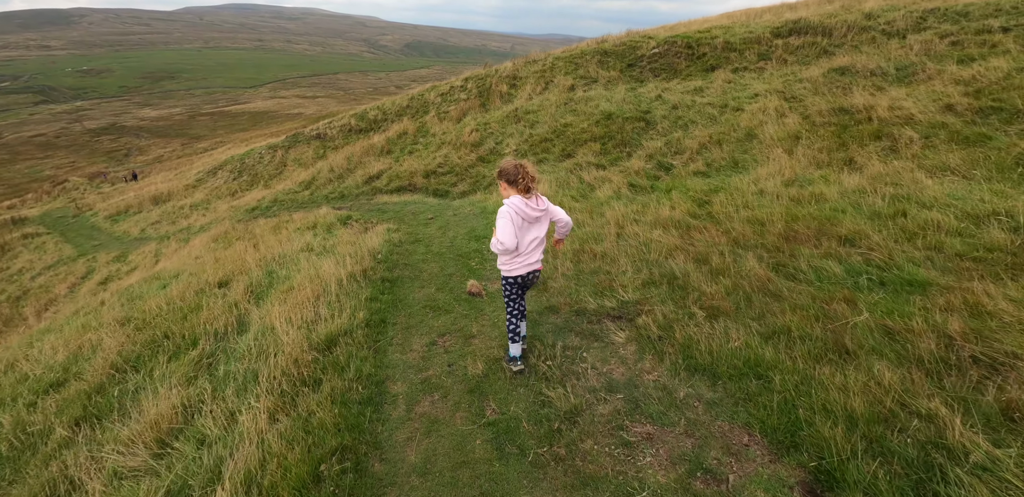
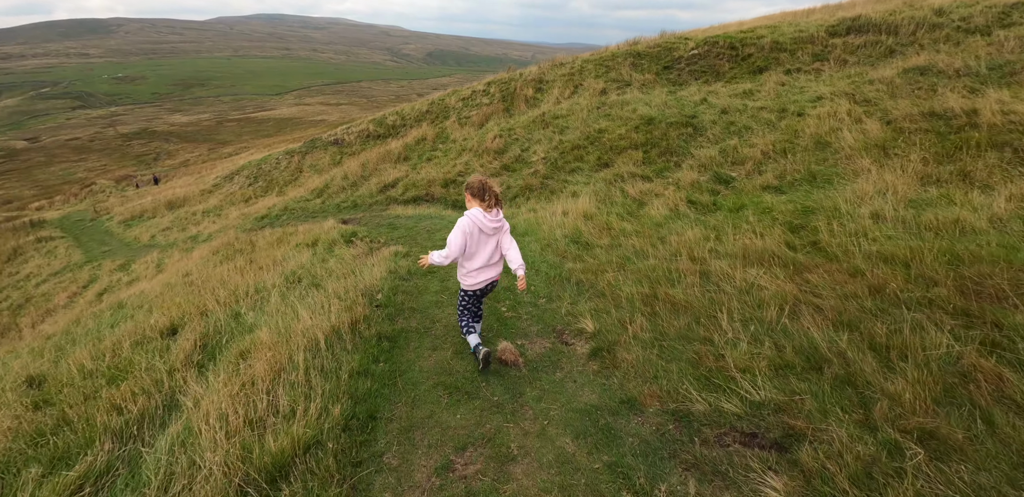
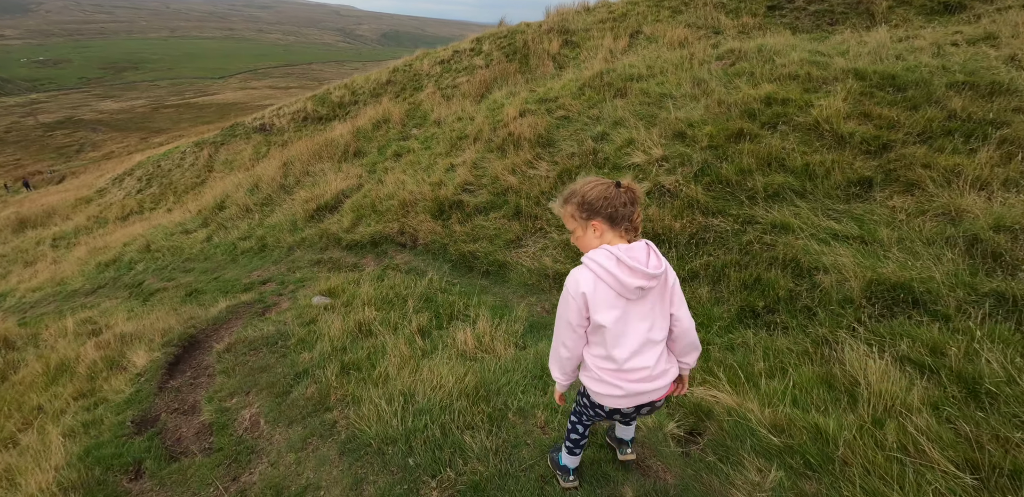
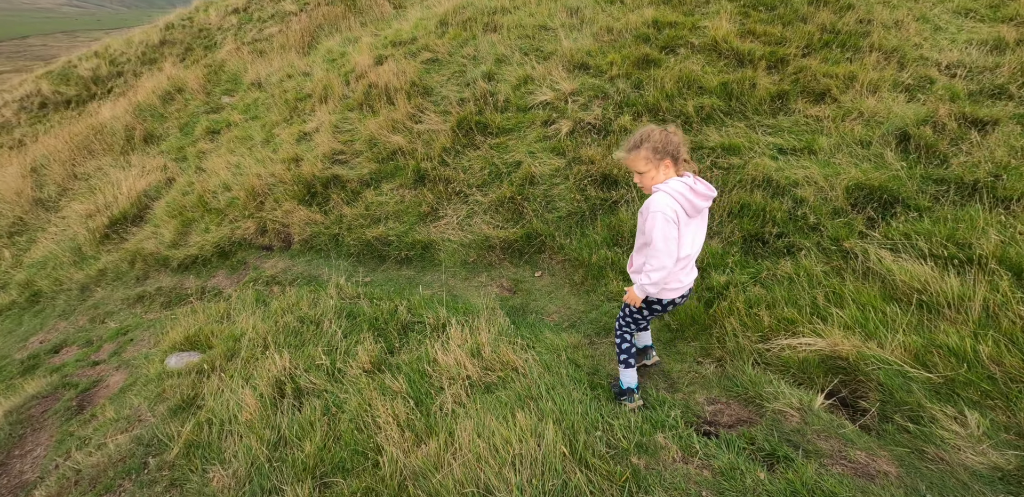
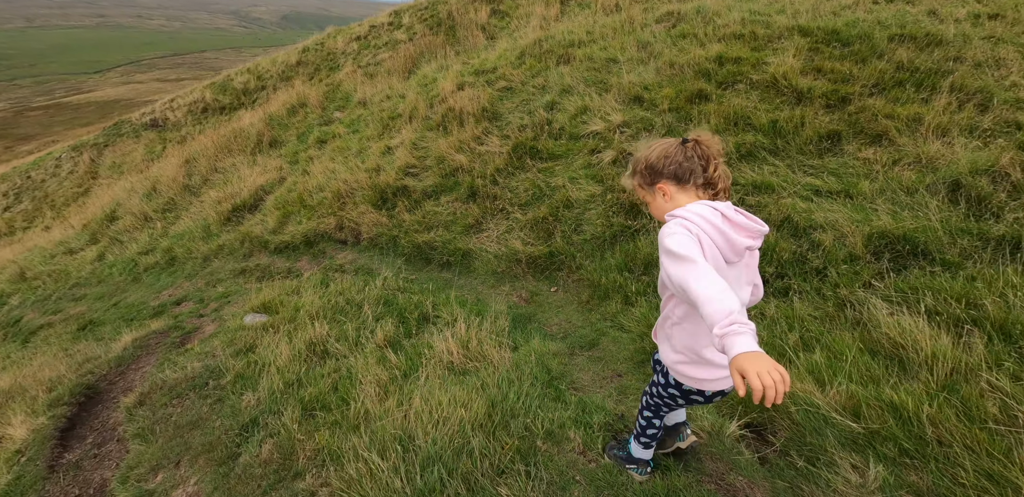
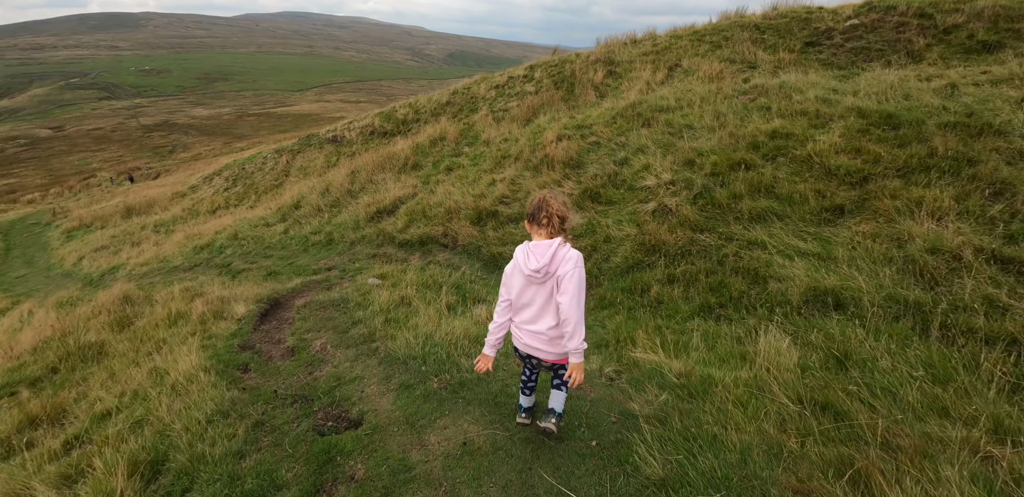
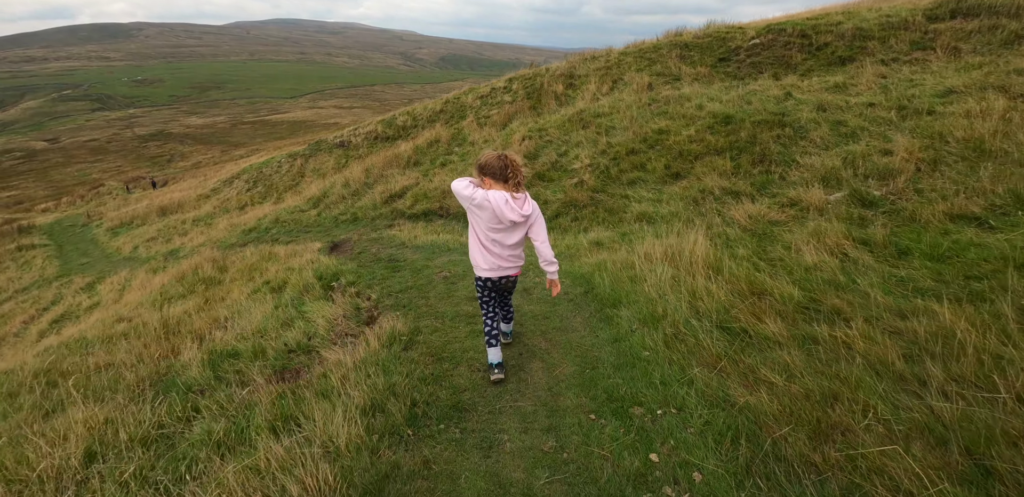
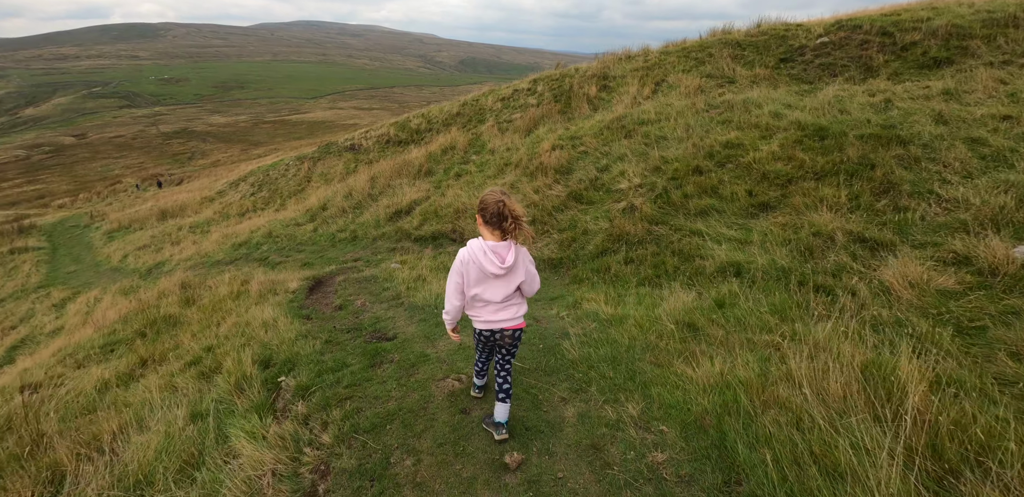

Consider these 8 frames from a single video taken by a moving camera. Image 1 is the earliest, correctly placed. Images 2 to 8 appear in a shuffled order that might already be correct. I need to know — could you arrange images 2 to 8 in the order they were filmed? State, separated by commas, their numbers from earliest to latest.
2, 7, 8, 6, 3, 5, 4
